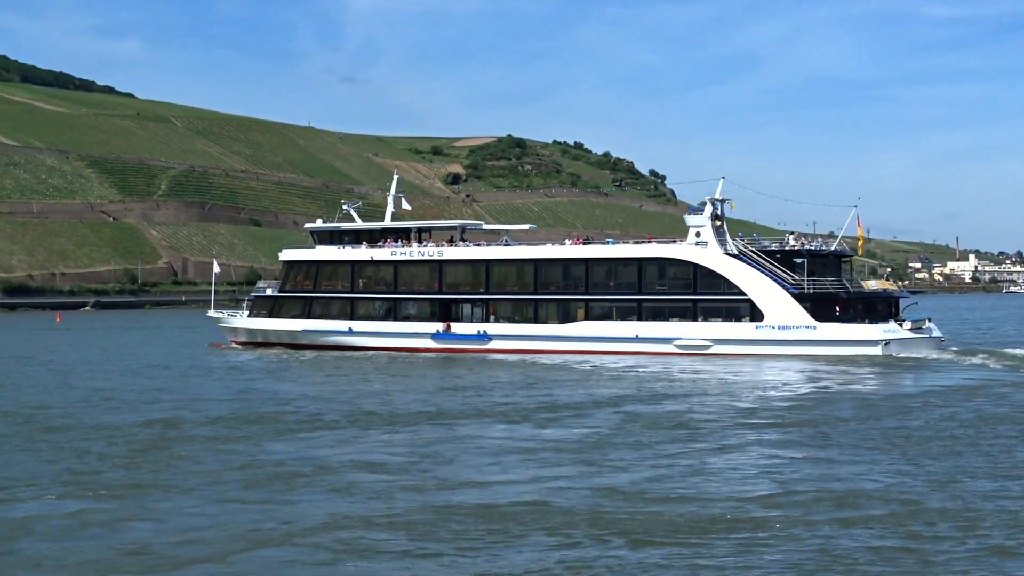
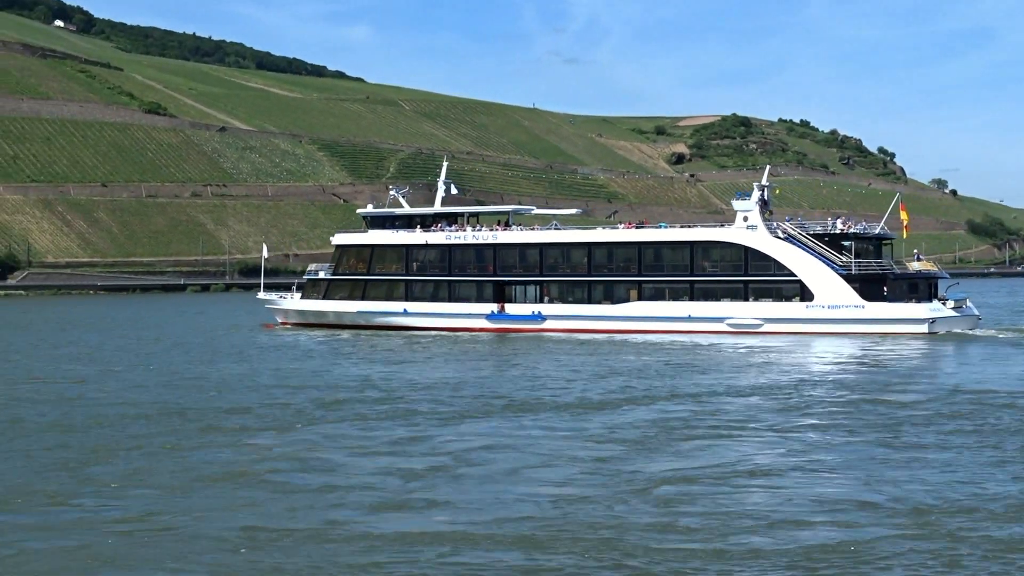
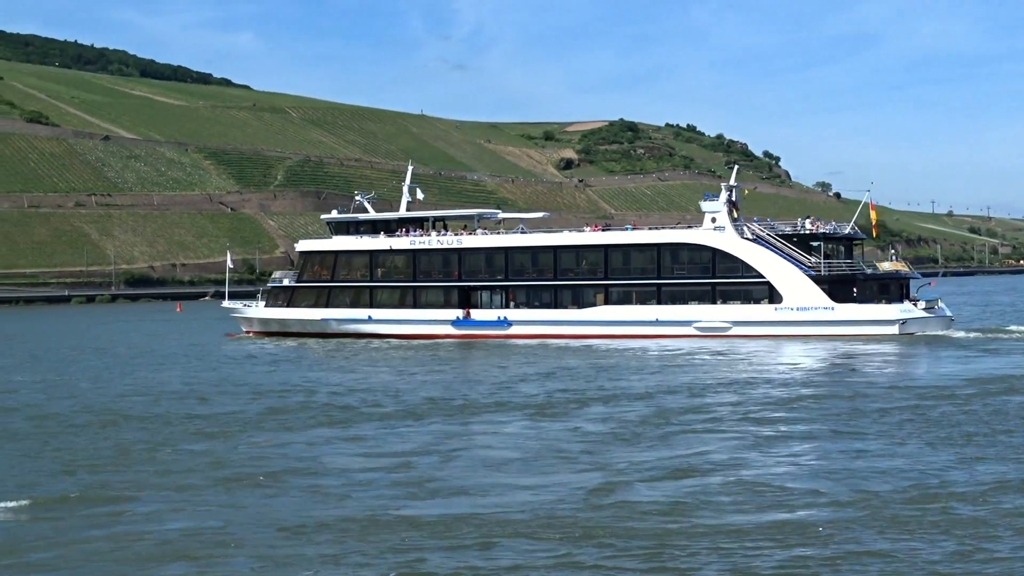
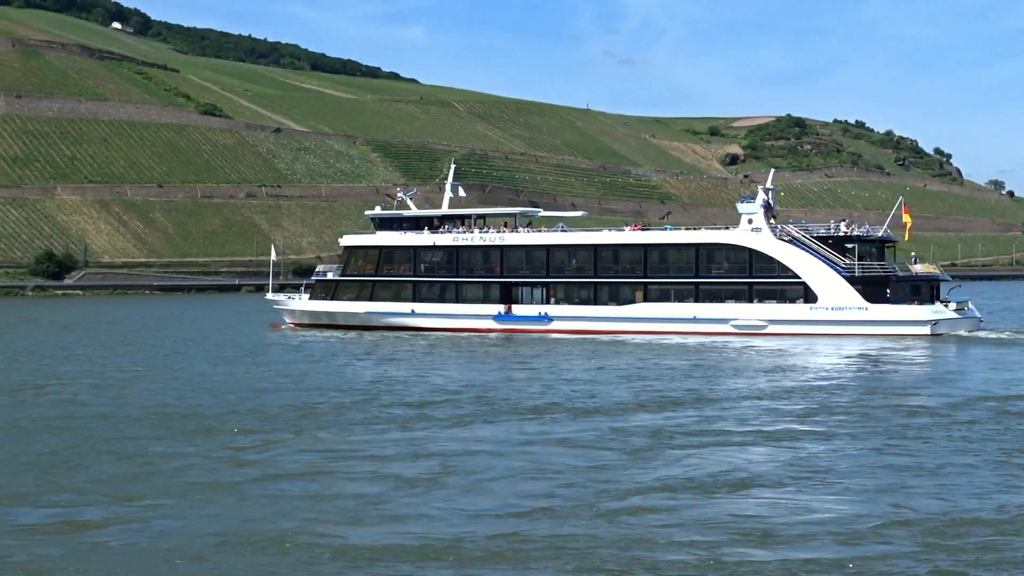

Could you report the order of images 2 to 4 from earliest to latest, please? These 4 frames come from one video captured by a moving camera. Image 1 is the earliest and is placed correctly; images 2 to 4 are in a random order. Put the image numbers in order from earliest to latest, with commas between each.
3, 2, 4
